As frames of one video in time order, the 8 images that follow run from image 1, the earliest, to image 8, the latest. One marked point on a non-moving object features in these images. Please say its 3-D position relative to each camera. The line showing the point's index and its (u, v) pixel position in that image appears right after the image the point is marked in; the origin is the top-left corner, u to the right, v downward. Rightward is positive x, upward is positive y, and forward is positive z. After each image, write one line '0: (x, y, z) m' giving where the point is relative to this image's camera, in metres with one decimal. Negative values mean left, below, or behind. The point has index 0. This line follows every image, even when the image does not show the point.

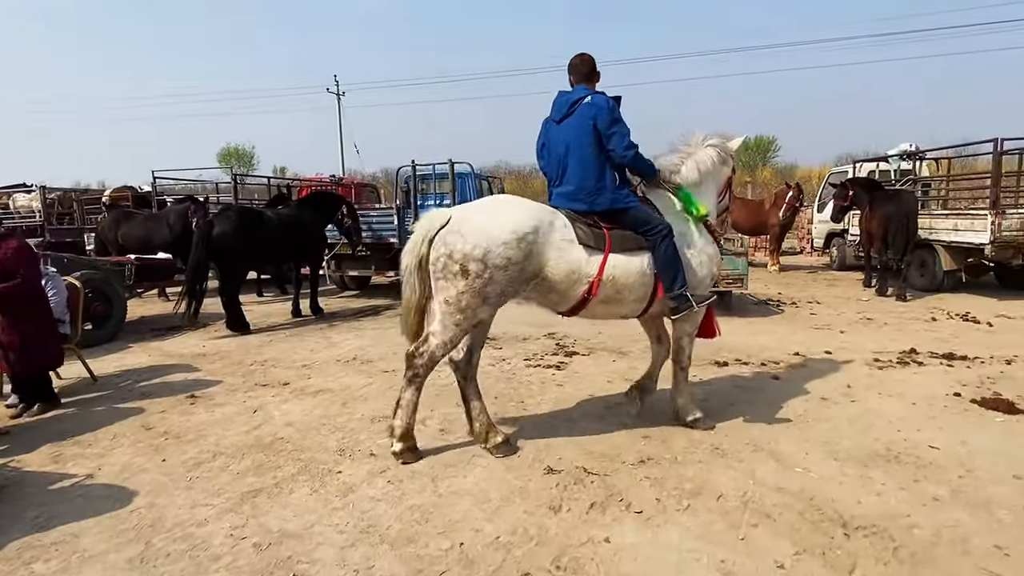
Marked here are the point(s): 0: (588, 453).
0: (+0.6, -1.2, +4.2) m
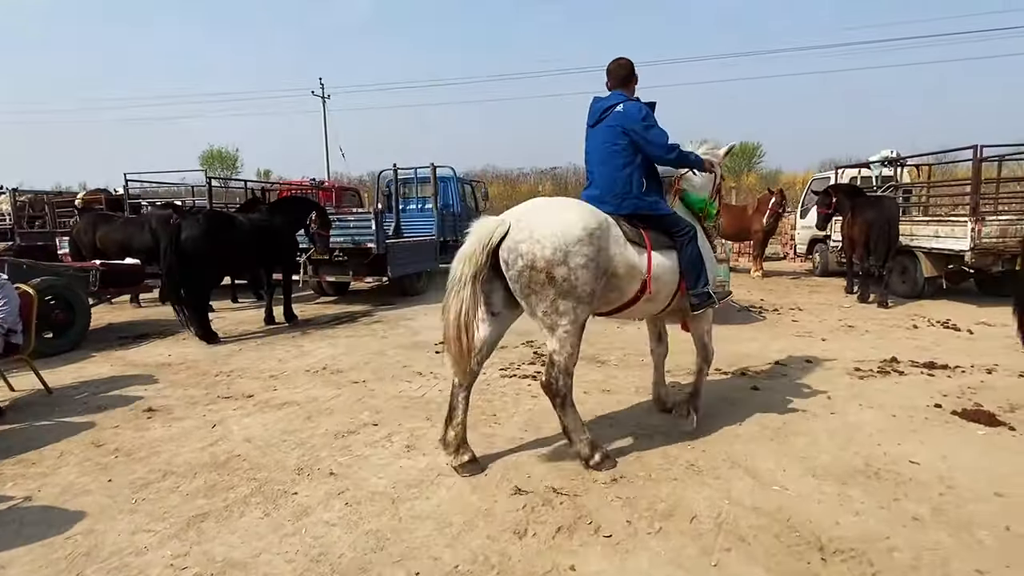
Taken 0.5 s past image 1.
0: (+0.3, -1.3, +4.0) m
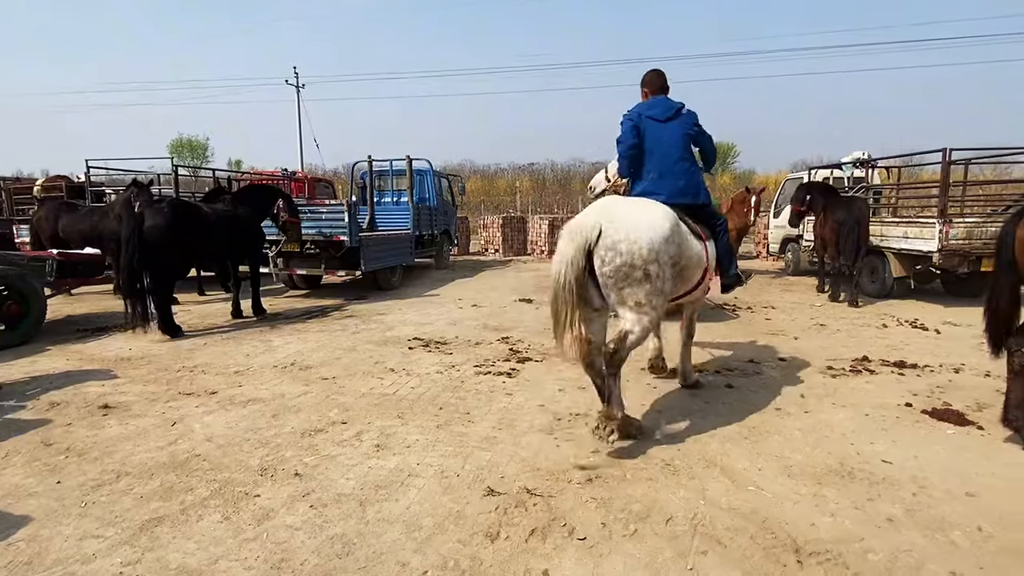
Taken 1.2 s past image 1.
0: (+0.2, -1.2, +3.9) m
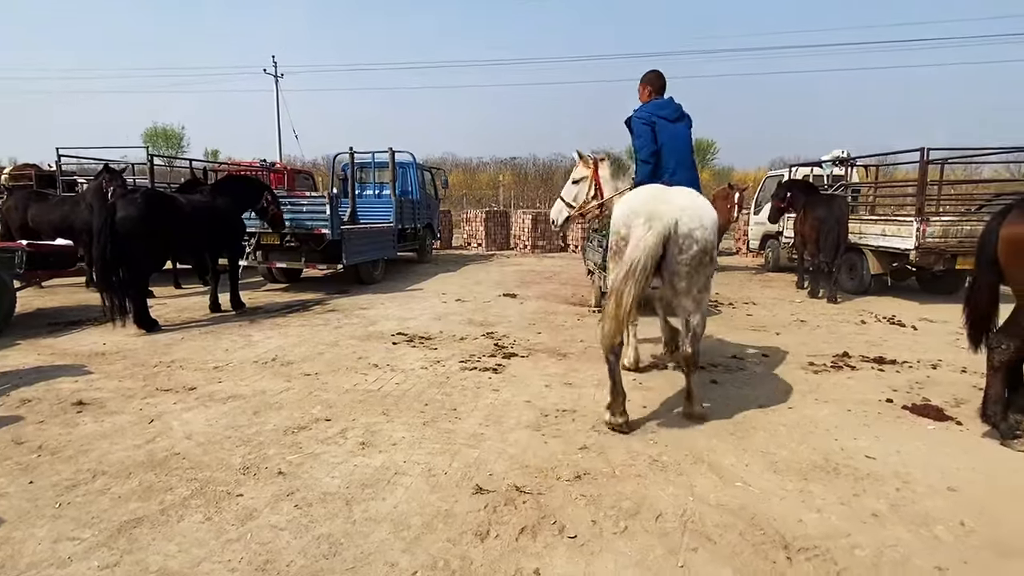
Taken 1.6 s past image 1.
0: (+0.1, -1.2, +3.9) m
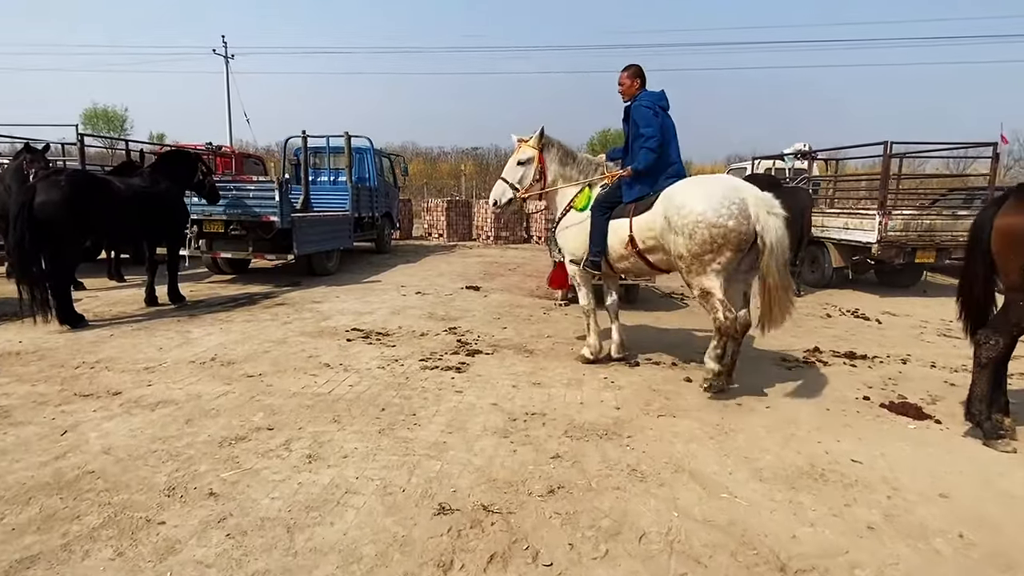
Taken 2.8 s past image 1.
0: (-0.1, -1.2, +3.5) m
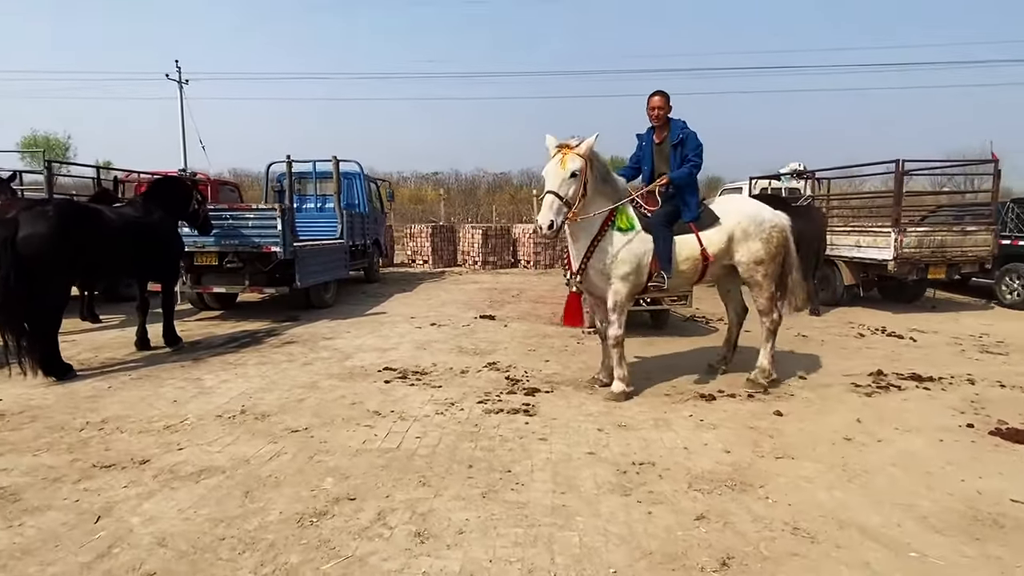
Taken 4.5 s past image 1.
0: (+0.7, -1.4, +3.0) m
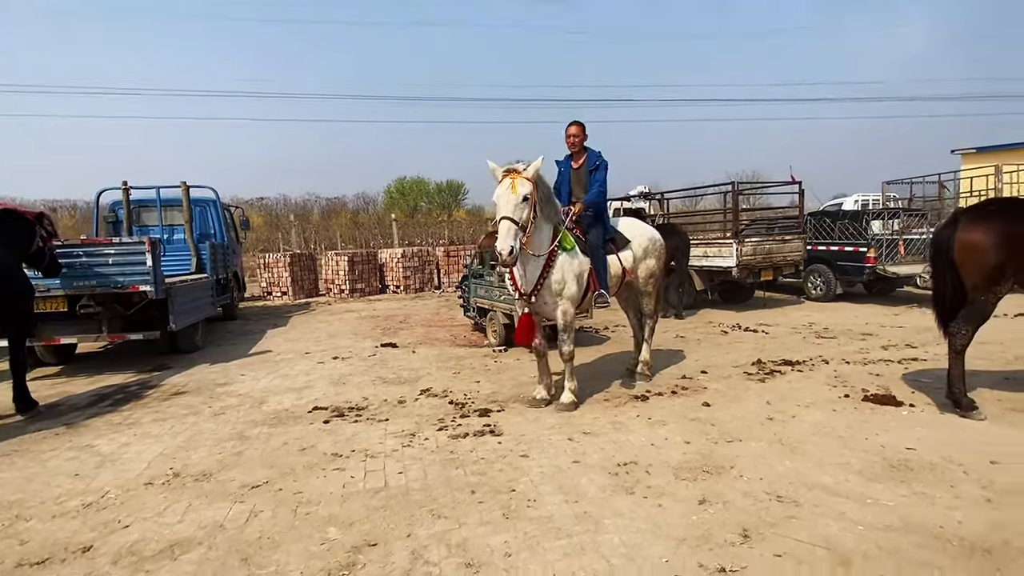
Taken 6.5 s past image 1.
0: (+1.0, -1.4, +3.3) m
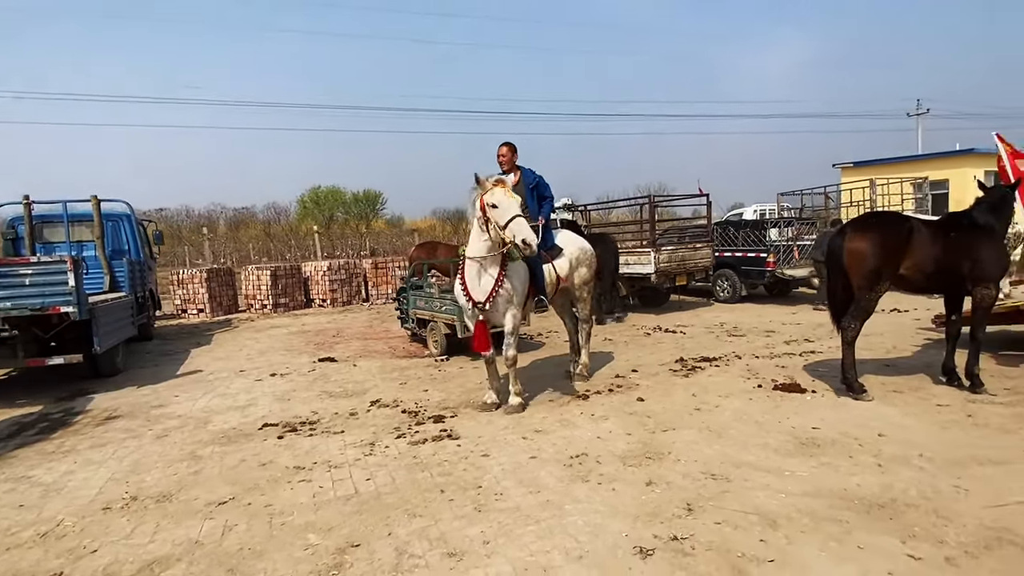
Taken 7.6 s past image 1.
0: (+0.8, -1.5, +3.7) m
